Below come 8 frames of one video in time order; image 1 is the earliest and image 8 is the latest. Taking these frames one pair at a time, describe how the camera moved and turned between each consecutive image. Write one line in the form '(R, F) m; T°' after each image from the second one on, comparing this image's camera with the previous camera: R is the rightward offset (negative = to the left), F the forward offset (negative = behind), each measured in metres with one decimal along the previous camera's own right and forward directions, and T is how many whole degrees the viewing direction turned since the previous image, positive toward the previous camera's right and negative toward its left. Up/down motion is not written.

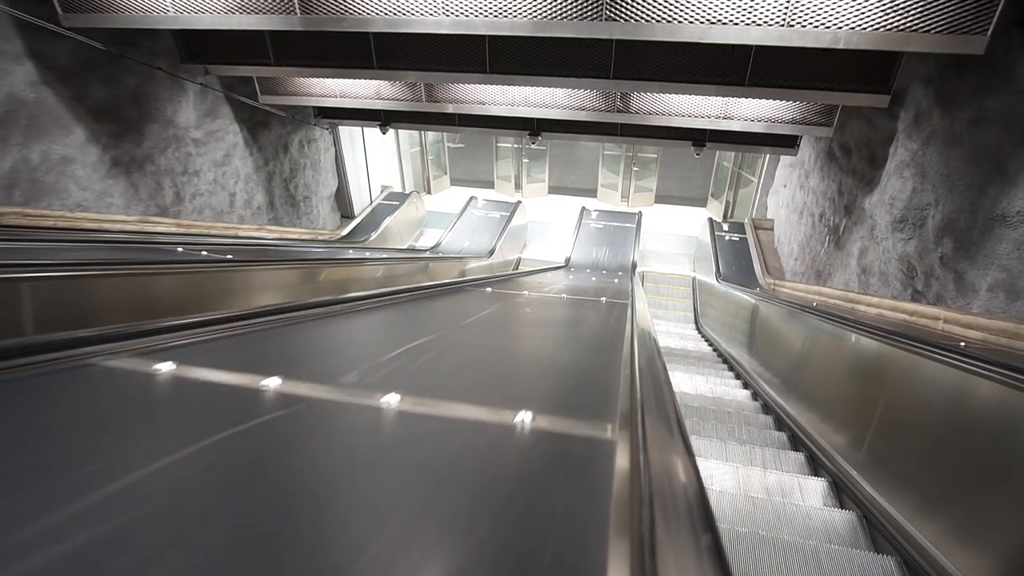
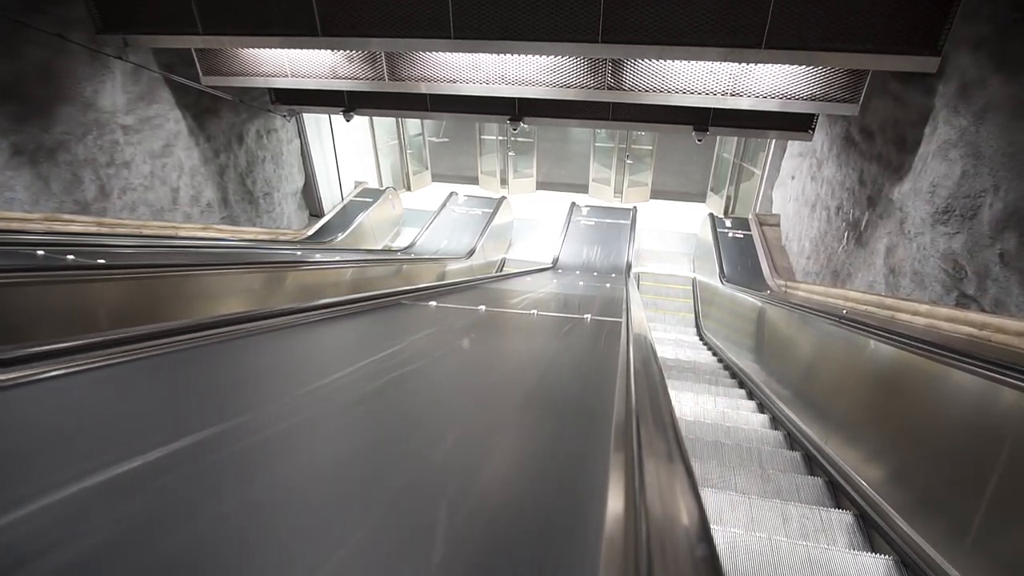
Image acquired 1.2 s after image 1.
(+0.1, +0.7) m; +1°
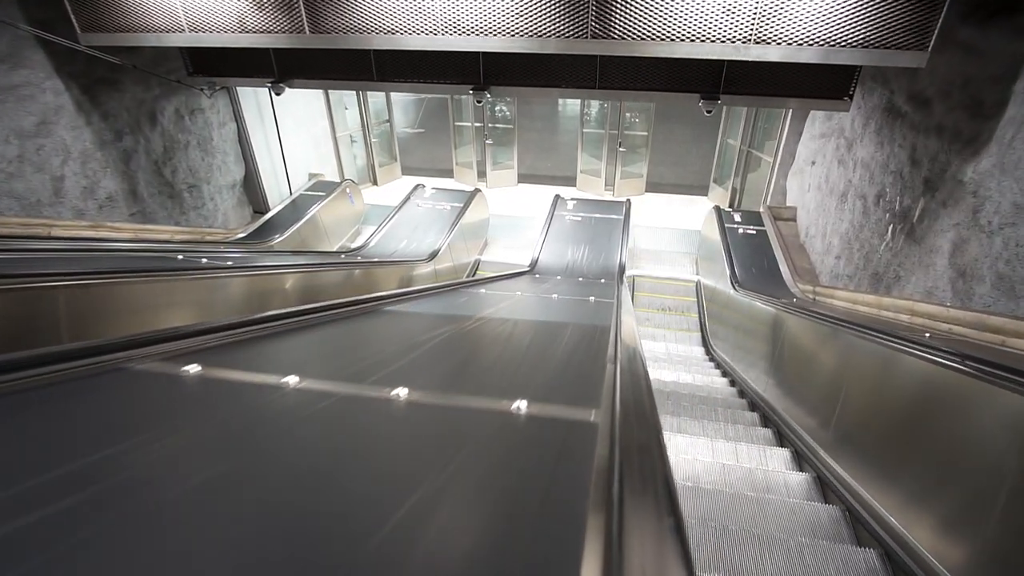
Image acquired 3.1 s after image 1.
(+0.2, +1.0) m; +1°
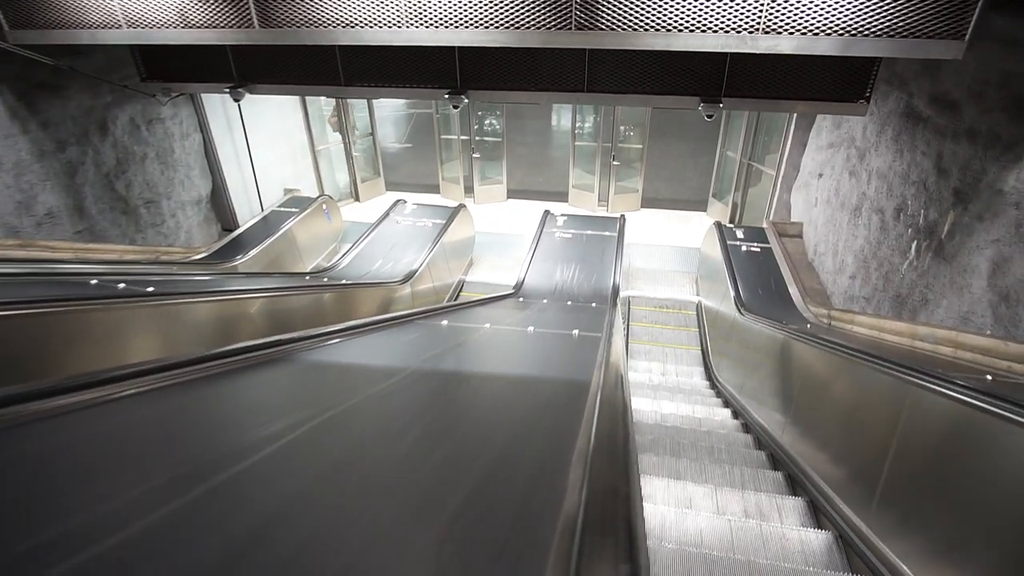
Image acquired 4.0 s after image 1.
(+0.1, +0.5) m; 0°
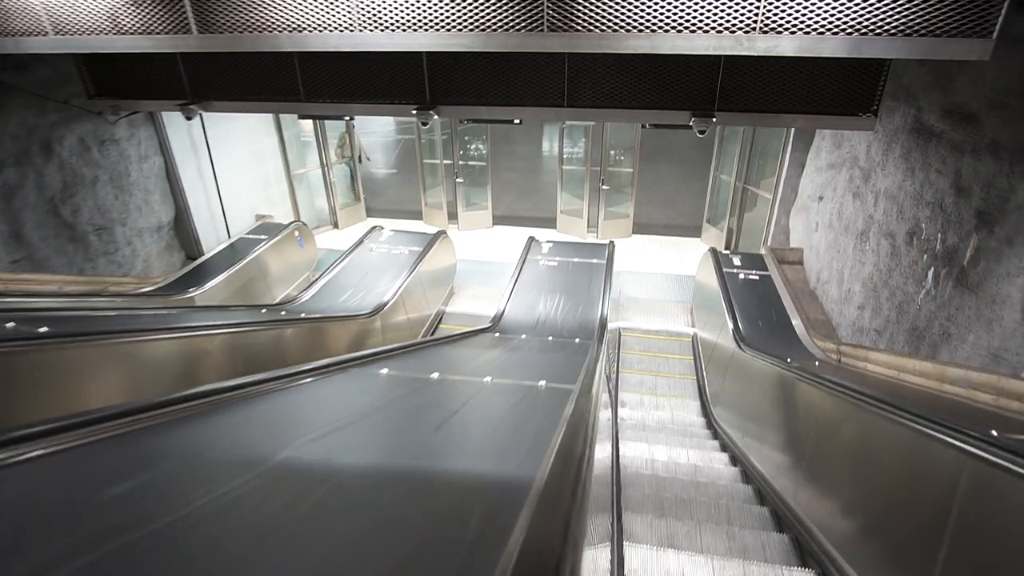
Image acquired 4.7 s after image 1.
(+0.1, +0.4) m; 0°
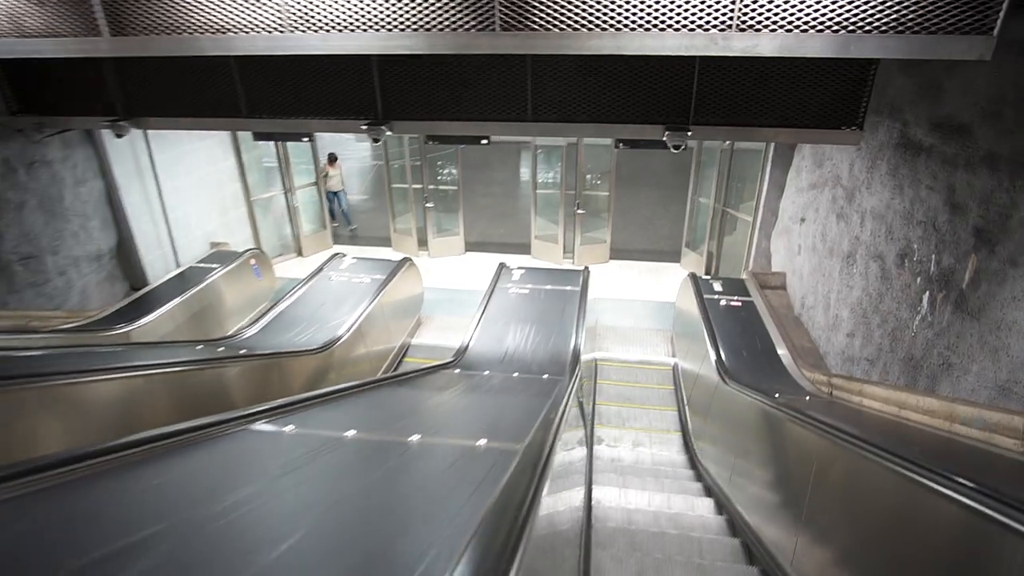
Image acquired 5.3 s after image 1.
(+0.1, +0.3) m; +2°
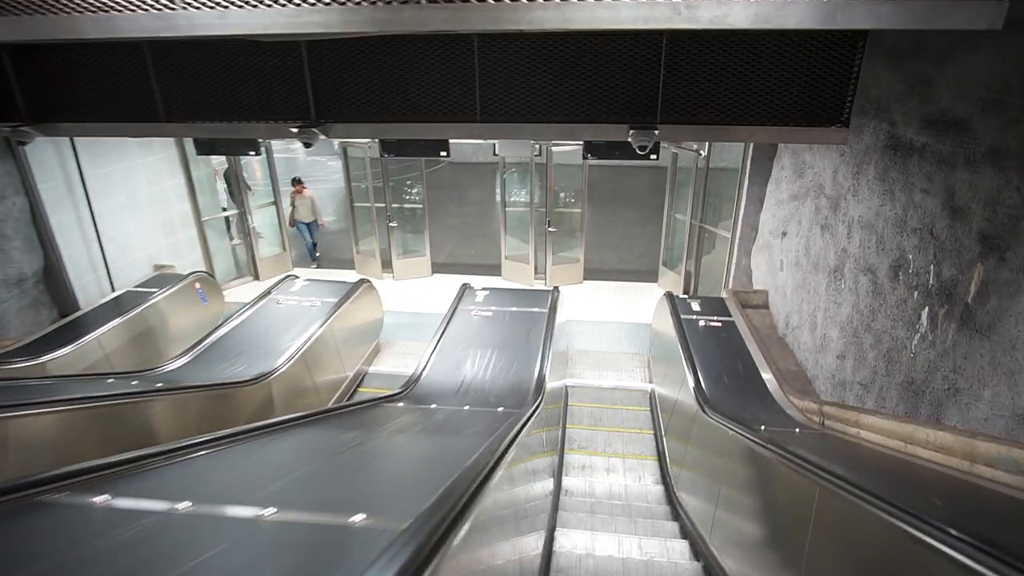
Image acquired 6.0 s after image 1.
(+0.2, +0.4) m; +2°
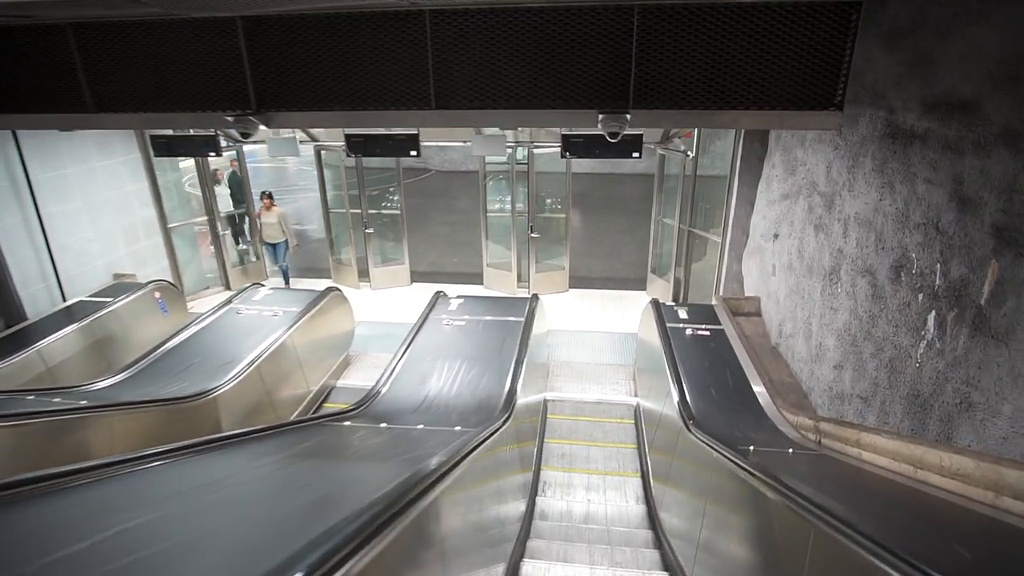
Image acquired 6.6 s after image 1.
(+0.2, +0.3) m; 0°
